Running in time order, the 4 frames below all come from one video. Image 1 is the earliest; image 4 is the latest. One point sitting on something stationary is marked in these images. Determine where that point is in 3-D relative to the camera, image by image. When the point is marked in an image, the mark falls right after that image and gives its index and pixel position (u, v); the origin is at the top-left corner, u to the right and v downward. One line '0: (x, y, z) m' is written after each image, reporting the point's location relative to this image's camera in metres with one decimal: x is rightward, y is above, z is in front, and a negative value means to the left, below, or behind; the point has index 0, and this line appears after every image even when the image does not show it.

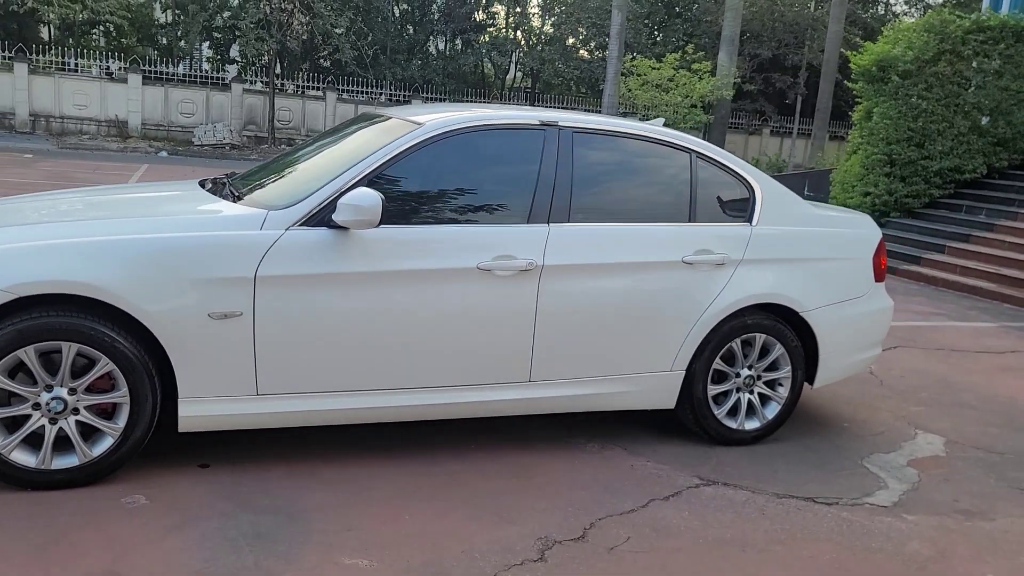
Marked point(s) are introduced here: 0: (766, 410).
0: (+1.3, -0.6, +4.4) m
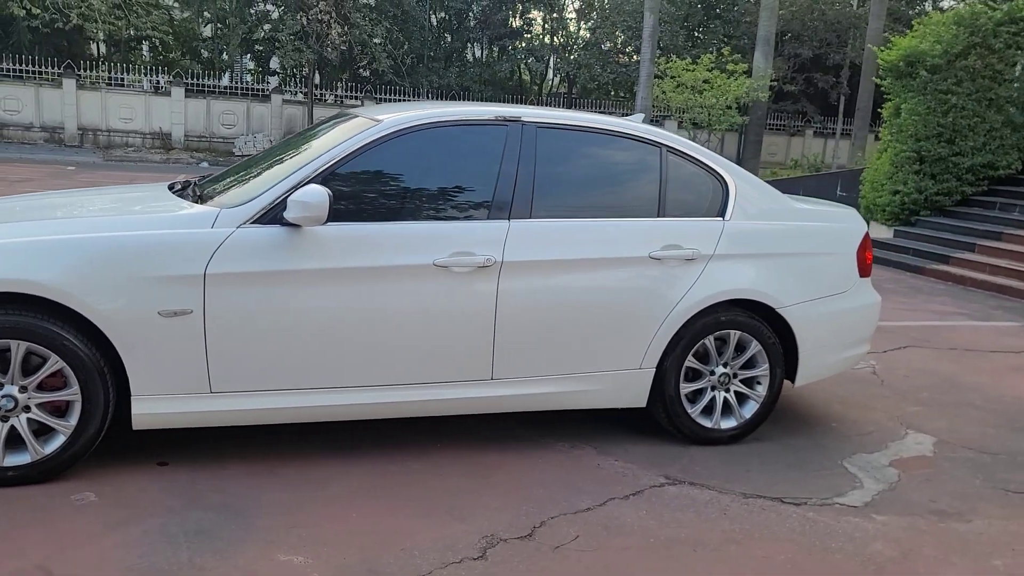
0: (+1.1, -0.6, +4.3) m
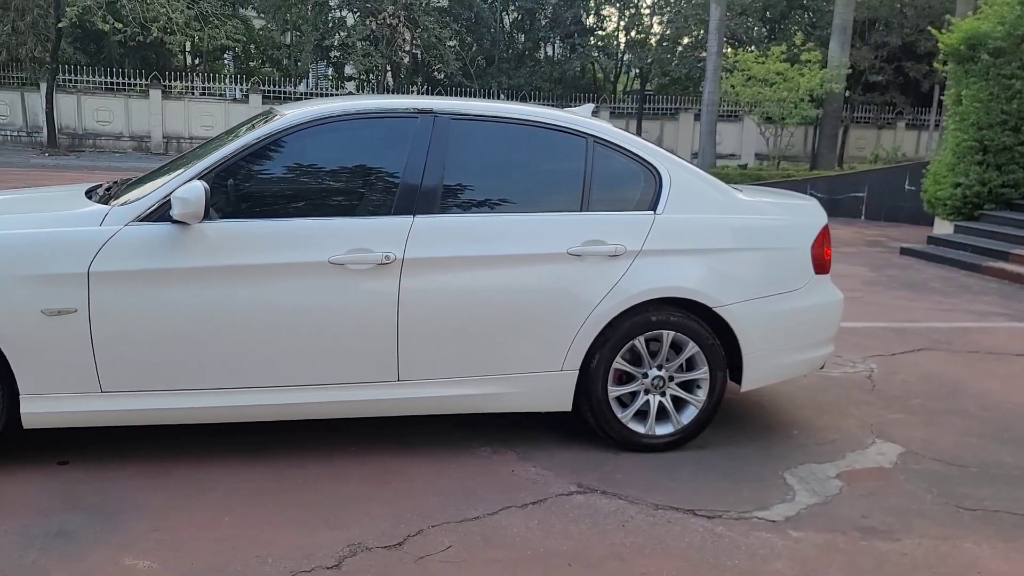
0: (+0.8, -0.6, +4.1) m
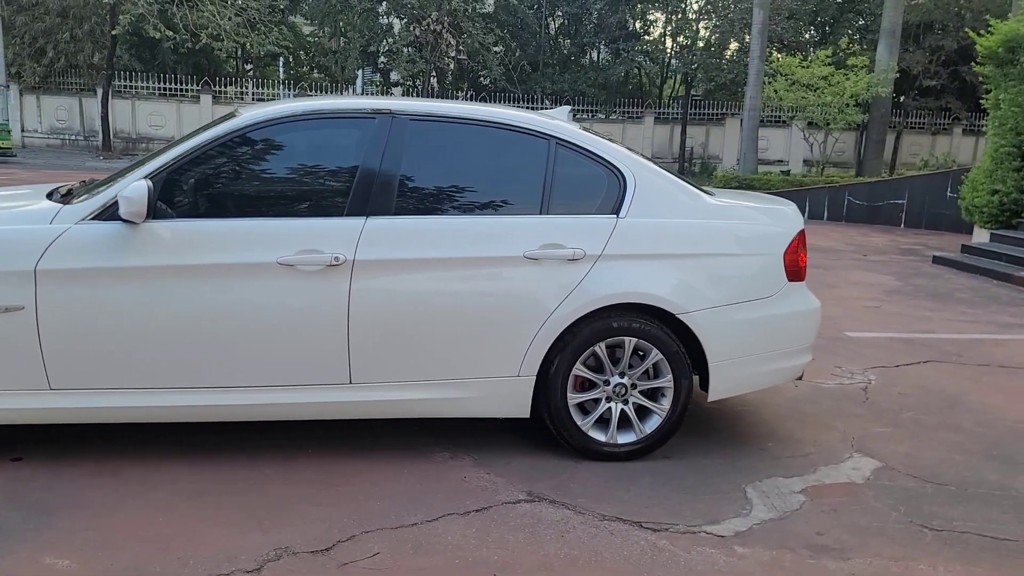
0: (+0.6, -0.6, +4.0) m
